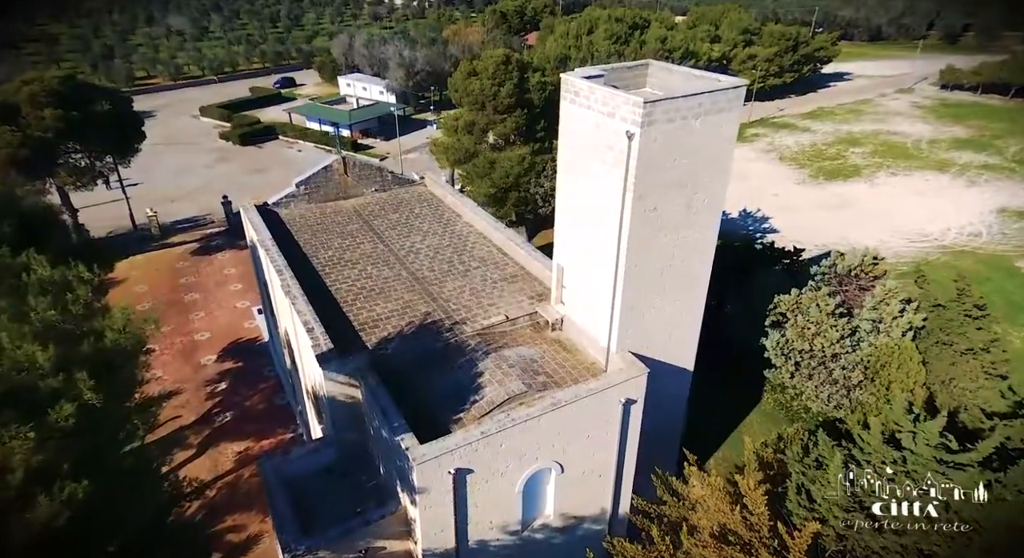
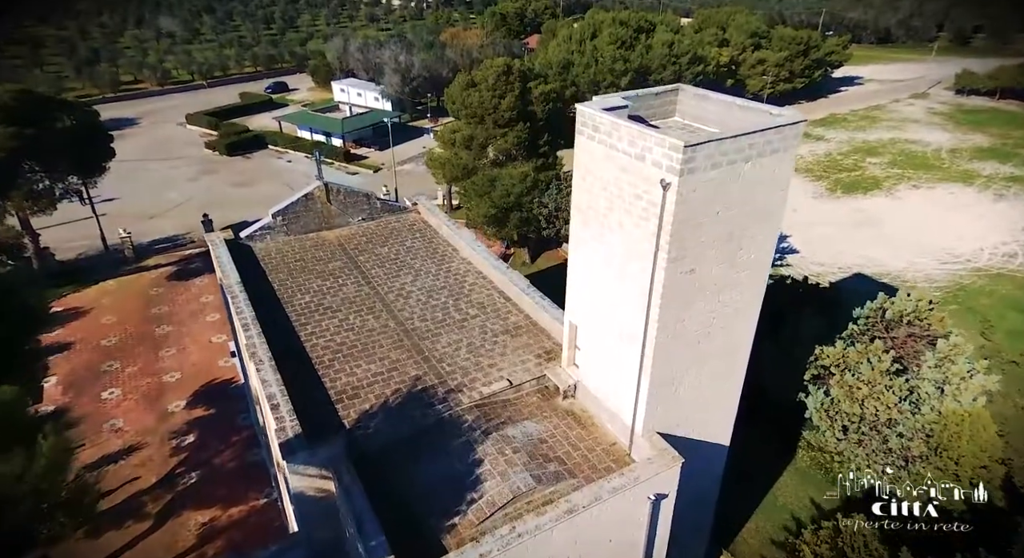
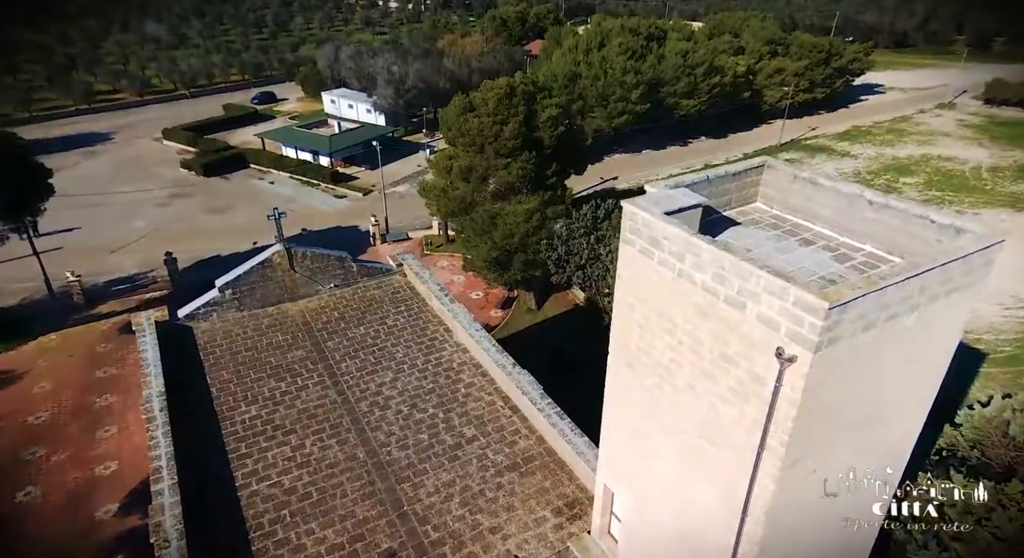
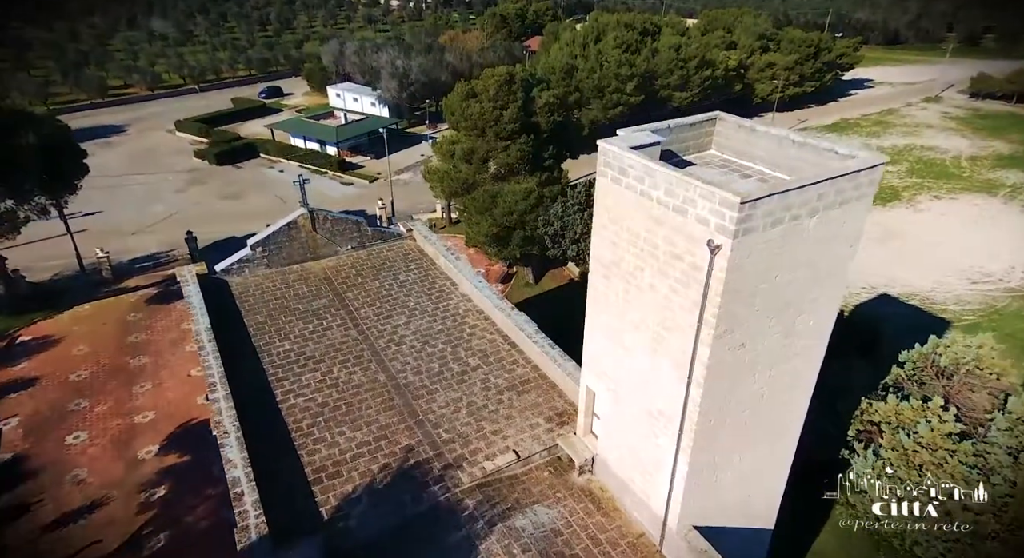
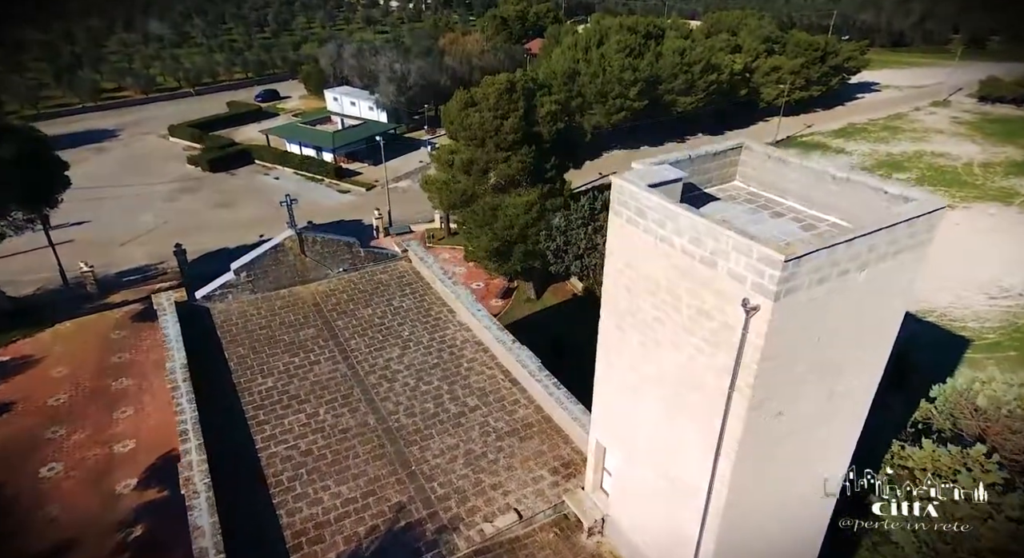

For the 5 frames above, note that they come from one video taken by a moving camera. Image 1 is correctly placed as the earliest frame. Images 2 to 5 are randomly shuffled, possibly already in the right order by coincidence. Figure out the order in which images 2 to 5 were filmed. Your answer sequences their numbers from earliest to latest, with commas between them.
2, 4, 5, 3
